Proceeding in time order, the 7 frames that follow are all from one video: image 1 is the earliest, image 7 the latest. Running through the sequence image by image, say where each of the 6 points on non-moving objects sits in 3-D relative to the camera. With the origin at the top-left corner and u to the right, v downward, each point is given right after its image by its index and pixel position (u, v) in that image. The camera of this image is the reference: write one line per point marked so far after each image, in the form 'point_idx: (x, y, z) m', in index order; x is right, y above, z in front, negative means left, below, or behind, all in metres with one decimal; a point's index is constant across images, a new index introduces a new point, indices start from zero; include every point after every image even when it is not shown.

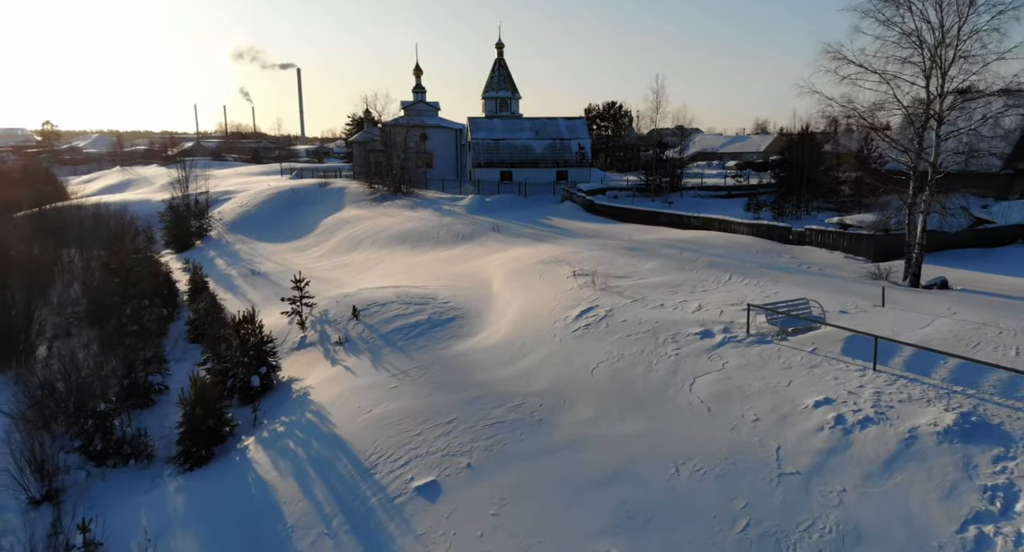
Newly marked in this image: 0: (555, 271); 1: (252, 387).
0: (+1.3, +0.2, +18.7) m
1: (-6.1, -2.6, +14.9) m
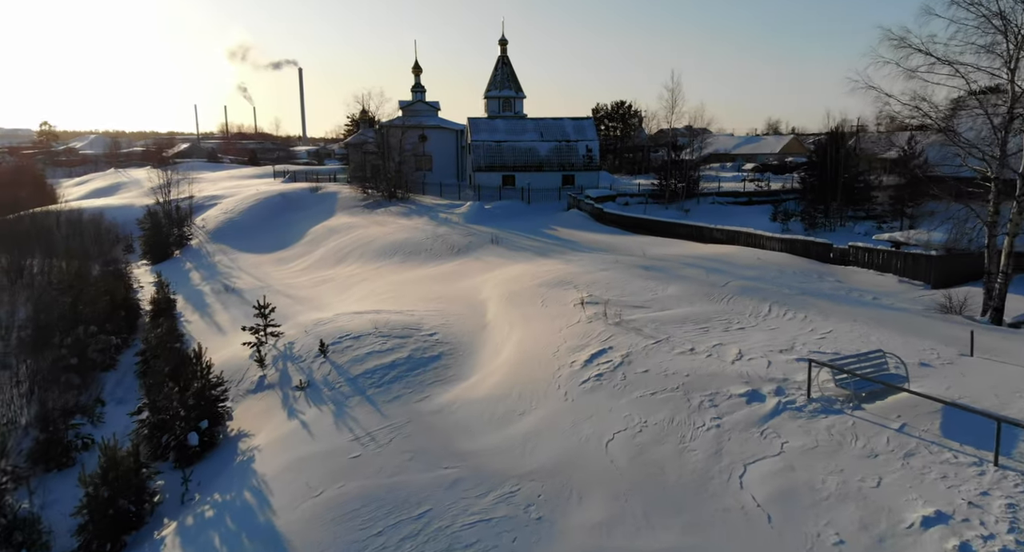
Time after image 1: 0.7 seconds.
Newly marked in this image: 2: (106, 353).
0: (+1.2, -0.5, +16.0) m
1: (-6.3, -3.3, +12.2) m
2: (-11.6, -2.2, +18.0) m
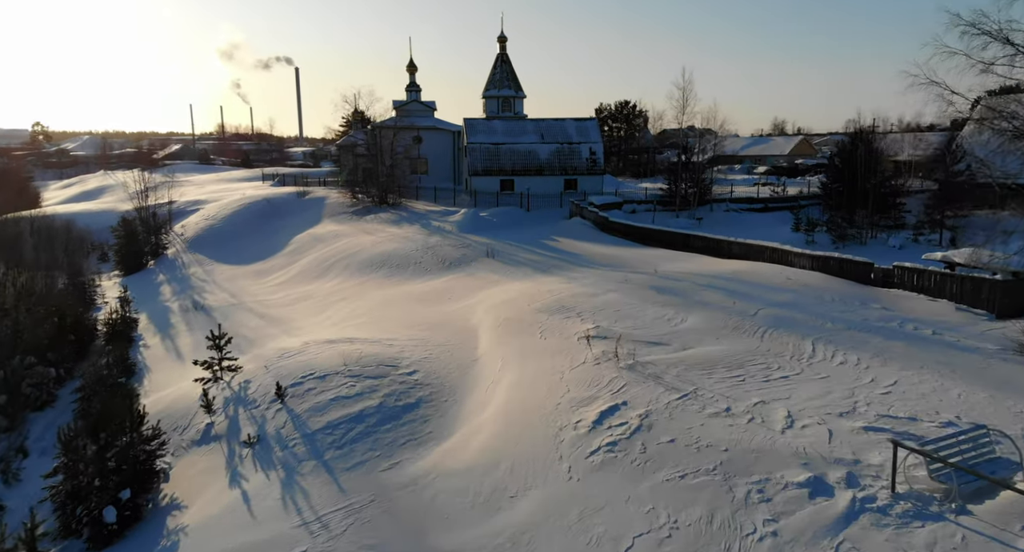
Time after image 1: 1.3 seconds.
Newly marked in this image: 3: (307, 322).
0: (+1.1, -1.1, +13.7) m
1: (-6.4, -3.9, +9.9) m
2: (-11.7, -2.8, +15.7) m
3: (-6.4, -1.5, +19.6) m
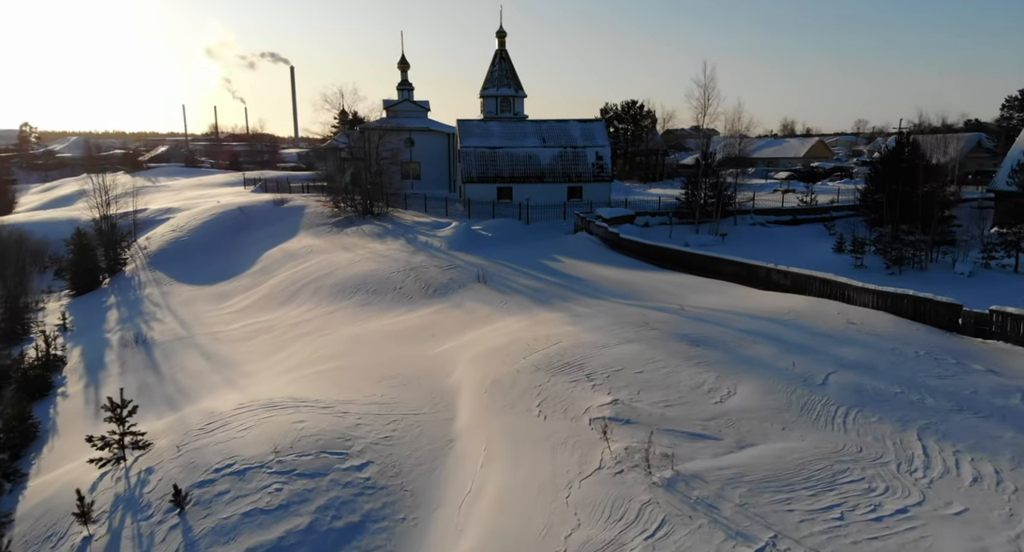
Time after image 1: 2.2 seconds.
0: (+0.9, -2.0, +10.4) m
1: (-6.6, -4.8, +6.6) m
2: (-11.9, -3.7, +12.4) m
3: (-6.6, -2.3, +16.2) m
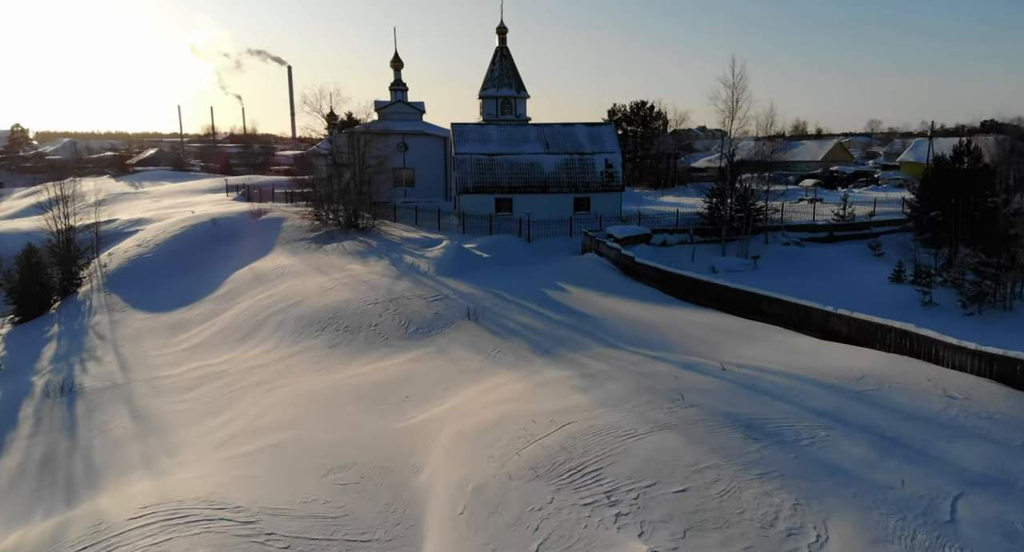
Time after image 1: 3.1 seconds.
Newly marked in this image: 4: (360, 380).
0: (+0.8, -2.9, +7.2) m
1: (-6.8, -5.7, +3.5) m
2: (-12.1, -4.6, +9.3) m
3: (-6.7, -3.3, +13.1) m
4: (-3.3, -2.3, +13.9) m
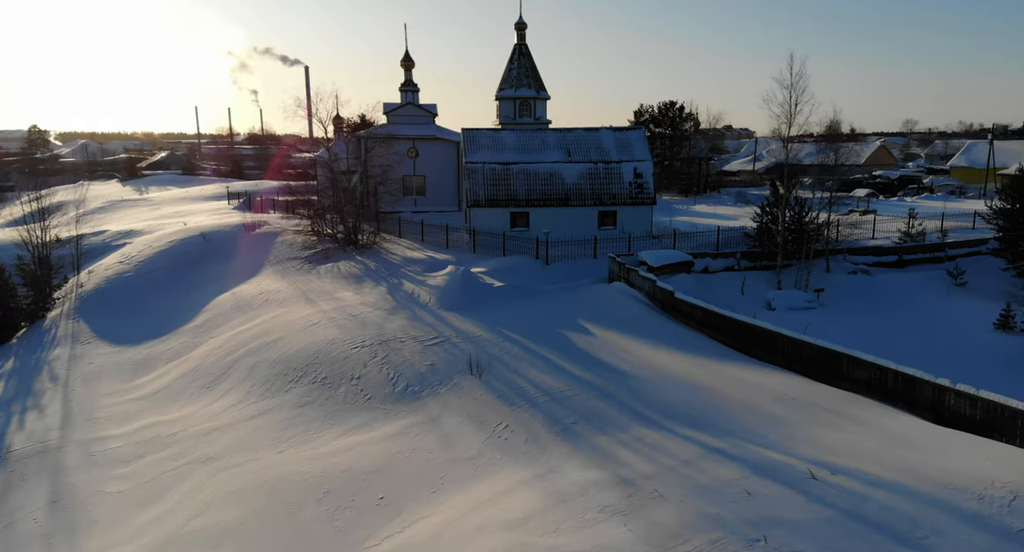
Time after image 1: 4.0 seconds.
0: (+0.7, -3.9, +4.1) m
1: (-7.0, -6.7, +0.6) m
2: (-12.1, -5.5, +6.6) m
3: (-6.5, -4.2, +10.2) m
4: (-3.1, -3.3, +10.9) m
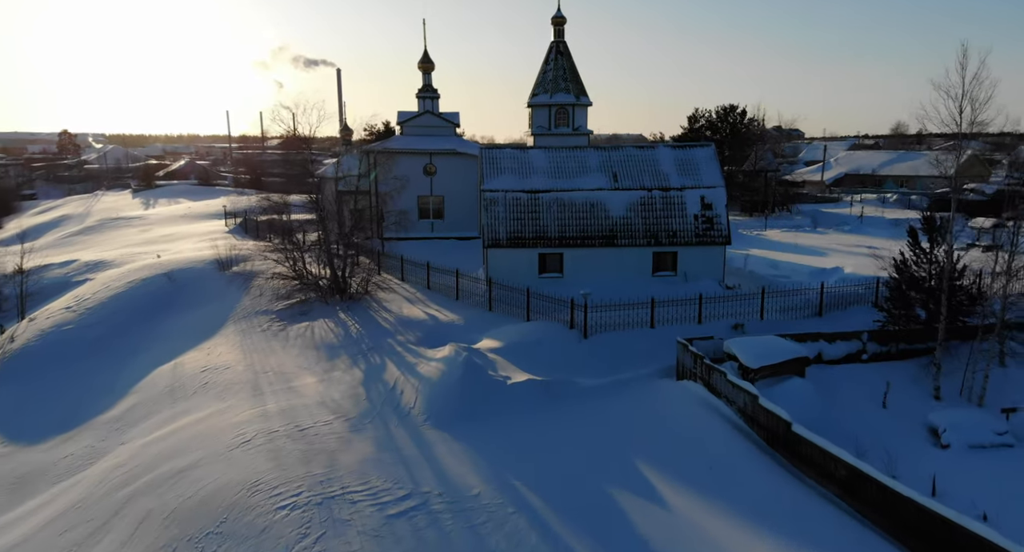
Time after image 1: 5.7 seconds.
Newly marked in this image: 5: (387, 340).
0: (+0.2, -5.8, -1.7) m
1: (-7.7, -8.5, -4.6) m
2: (-12.4, -7.3, +1.7) m
3: (-6.6, -6.0, +4.9) m
4: (-3.2, -5.2, +5.4) m
5: (-3.2, -1.7, +16.4) m
